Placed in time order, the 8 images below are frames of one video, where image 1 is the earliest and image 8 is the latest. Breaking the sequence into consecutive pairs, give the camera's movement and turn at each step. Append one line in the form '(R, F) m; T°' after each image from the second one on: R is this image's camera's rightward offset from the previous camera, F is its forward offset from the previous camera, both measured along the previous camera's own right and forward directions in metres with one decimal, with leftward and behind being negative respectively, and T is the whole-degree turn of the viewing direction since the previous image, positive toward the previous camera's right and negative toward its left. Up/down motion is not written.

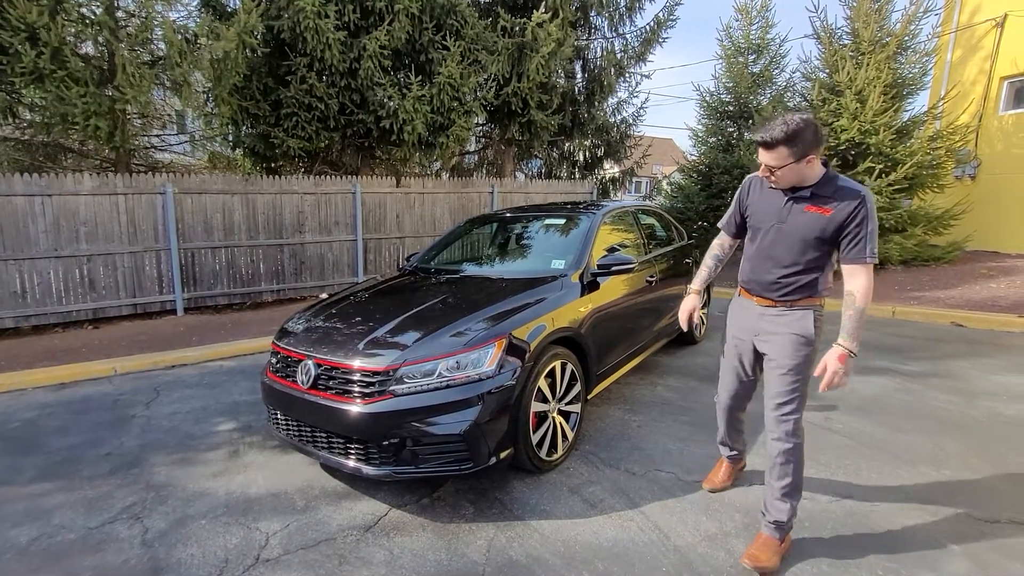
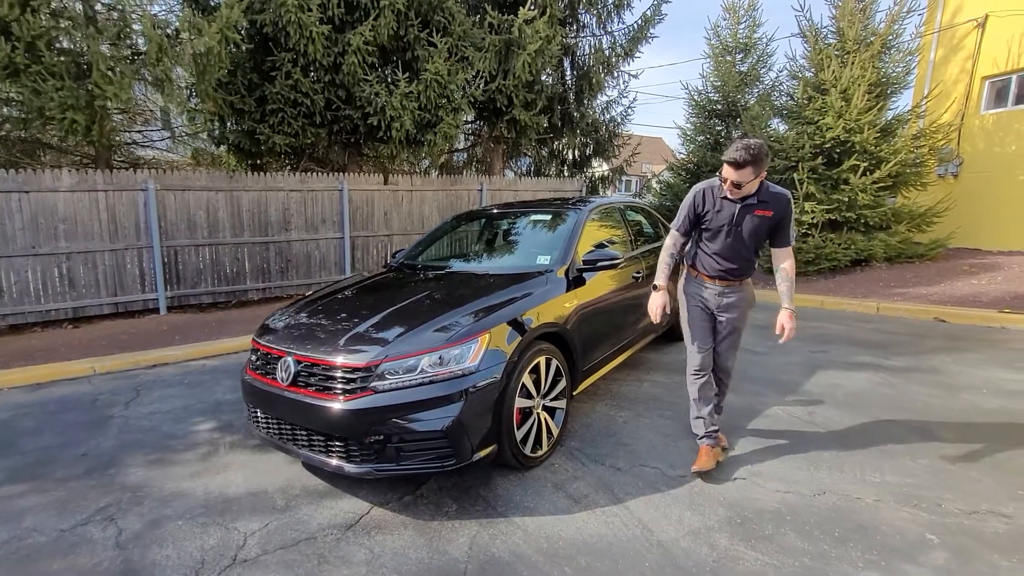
(0.0, 0.0) m; +1°
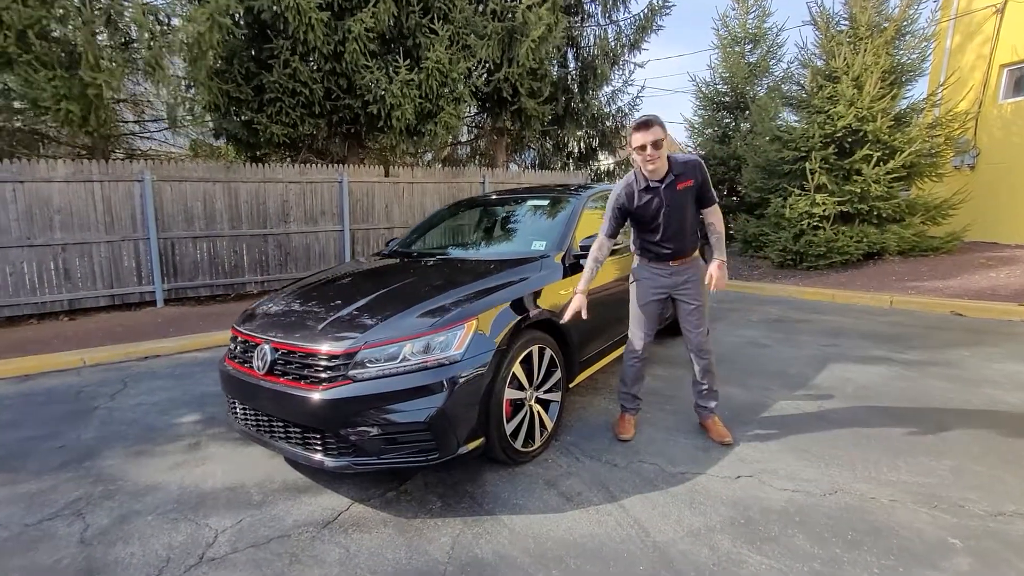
(+0.1, +0.2) m; -1°
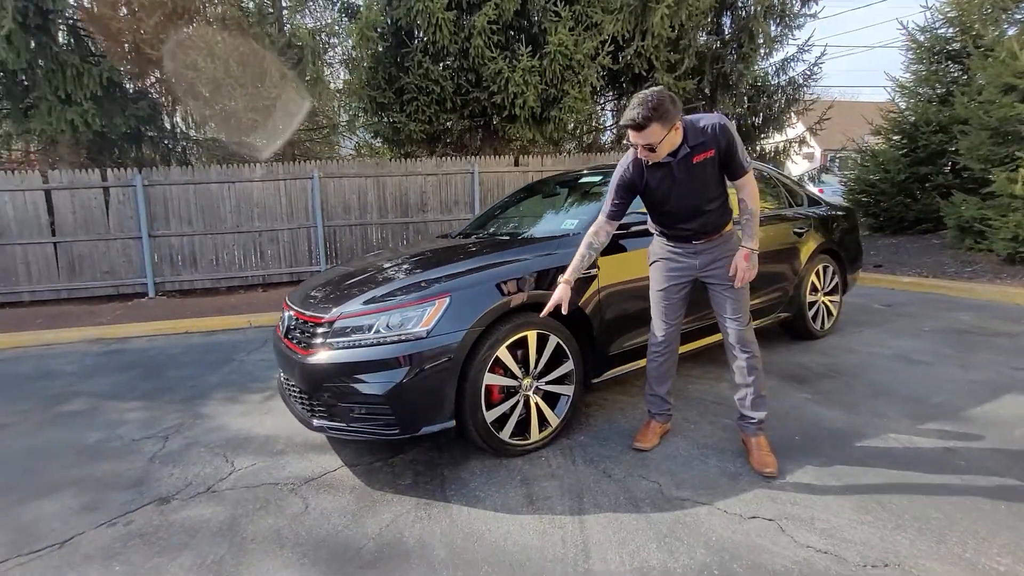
(+1.0, +0.4) m; -20°
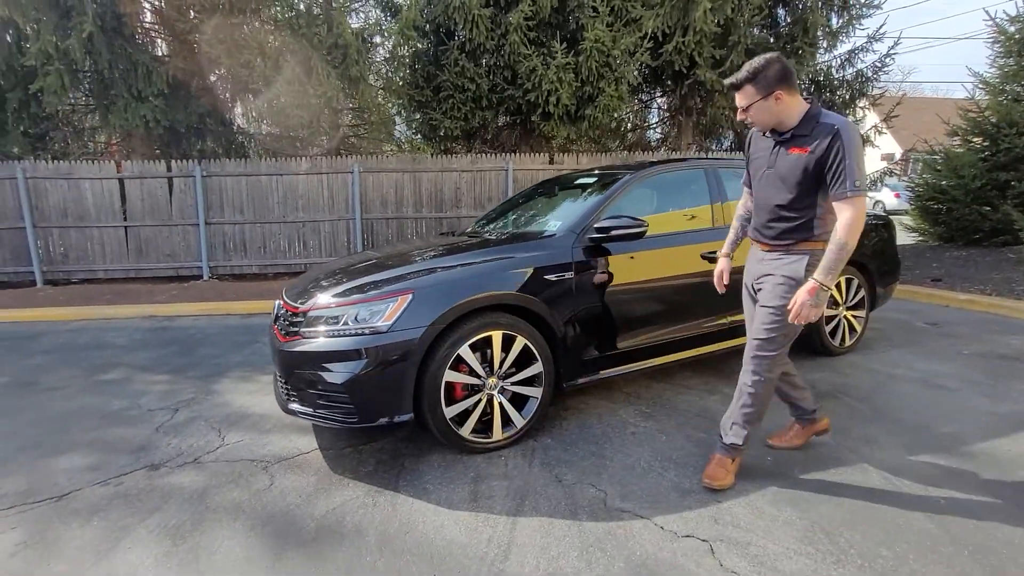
(+0.5, 0.0) m; -6°
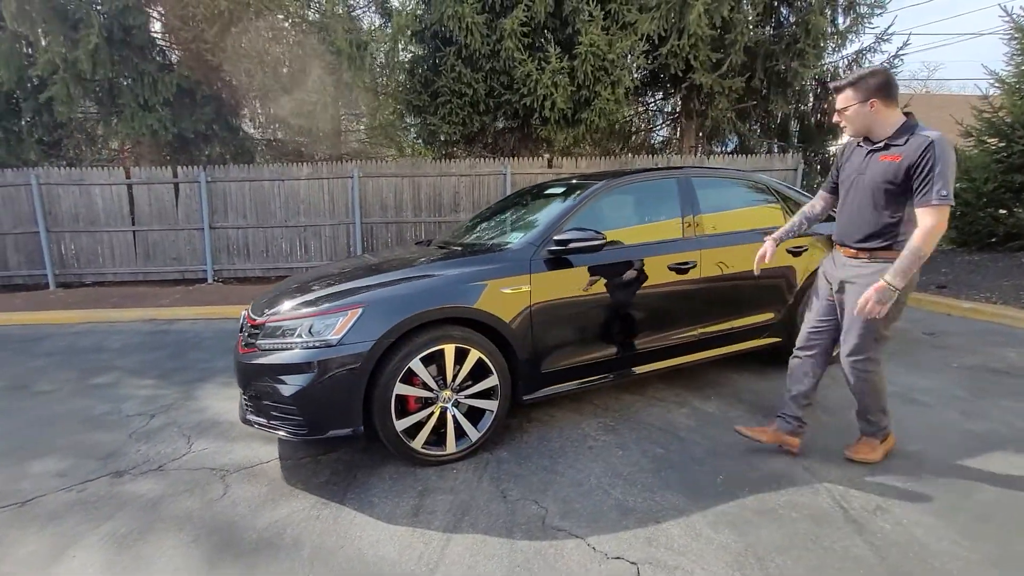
(+0.4, 0.0) m; -2°
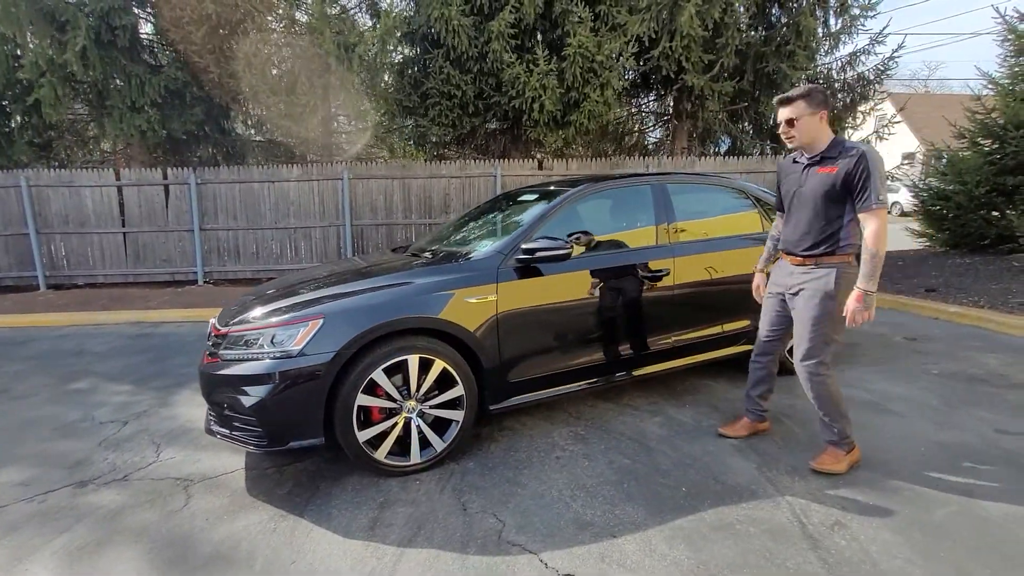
(+0.2, 0.0) m; 0°
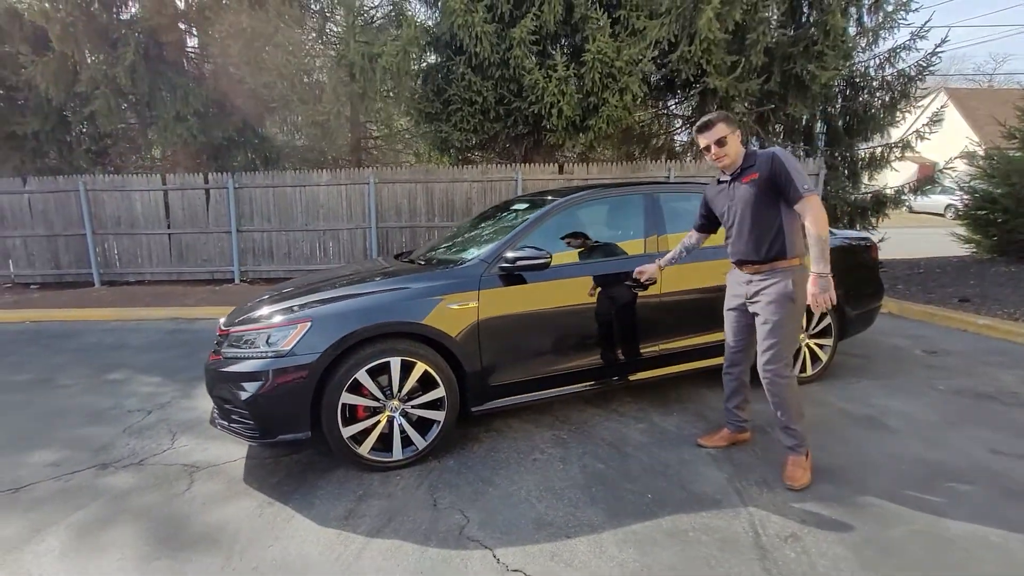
(+0.4, -0.1) m; -4°
